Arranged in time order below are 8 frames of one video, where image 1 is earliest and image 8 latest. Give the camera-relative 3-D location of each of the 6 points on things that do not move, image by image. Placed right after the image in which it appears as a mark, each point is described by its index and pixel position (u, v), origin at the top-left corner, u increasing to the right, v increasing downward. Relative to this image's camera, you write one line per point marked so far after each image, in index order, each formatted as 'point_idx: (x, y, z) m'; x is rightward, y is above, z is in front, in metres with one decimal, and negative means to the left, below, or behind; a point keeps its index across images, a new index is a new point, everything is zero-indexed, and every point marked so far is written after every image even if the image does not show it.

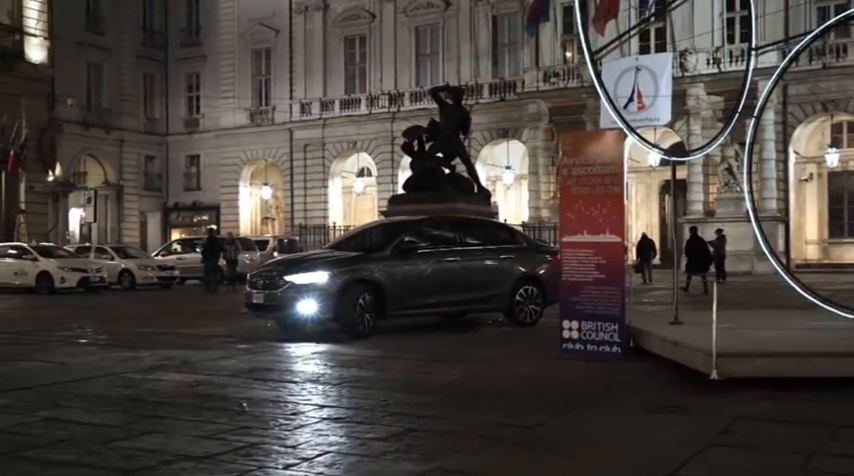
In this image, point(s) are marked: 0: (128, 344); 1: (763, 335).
0: (-3.3, -1.2, +11.3) m
1: (+3.0, -0.9, +9.3) m
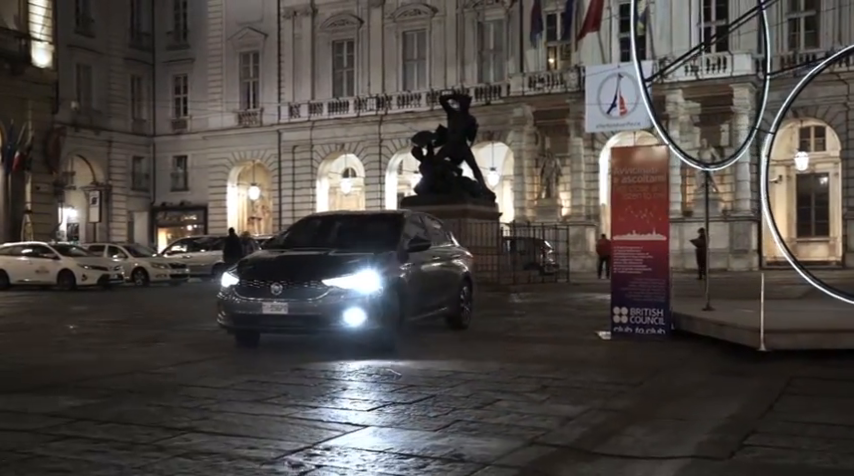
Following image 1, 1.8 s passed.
0: (-2.6, -1.2, +12.9) m
1: (+3.8, -0.9, +11.1) m
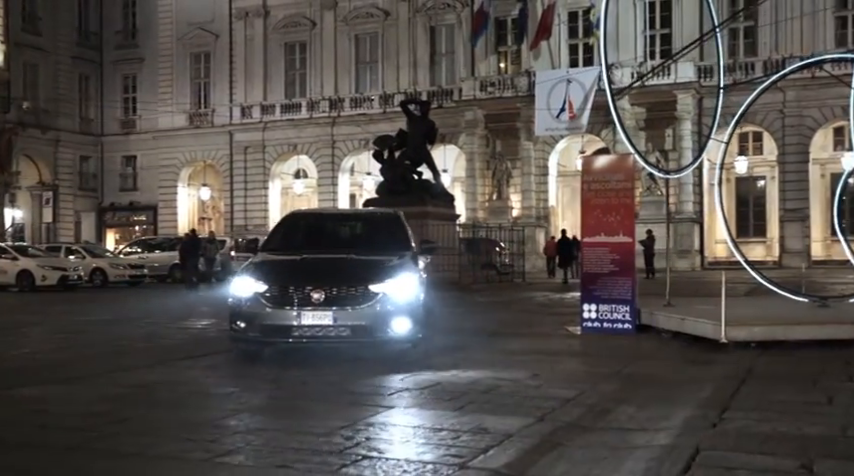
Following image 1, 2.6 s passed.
0: (-2.9, -1.2, +13.5) m
1: (+3.6, -0.9, +12.0) m
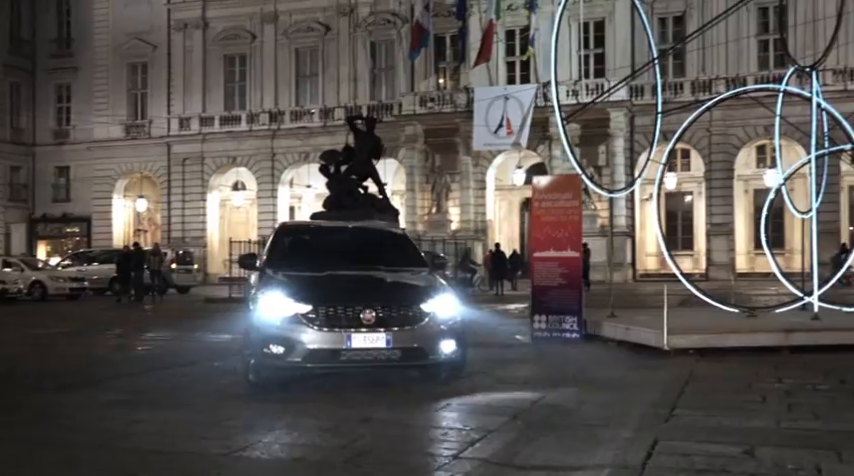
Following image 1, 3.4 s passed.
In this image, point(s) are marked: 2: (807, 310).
0: (-3.5, -1.4, +14.0) m
1: (+3.1, -1.1, +13.0) m
2: (+5.9, -1.1, +16.1) m
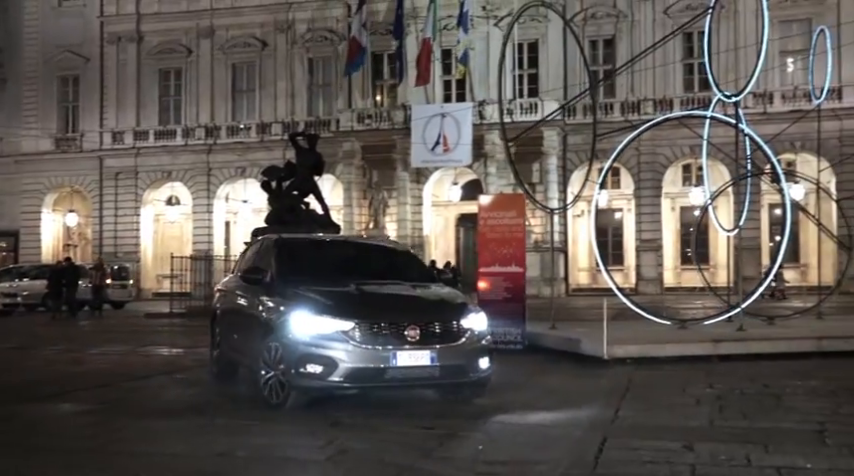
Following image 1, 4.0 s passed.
0: (-4.2, -1.6, +14.3) m
1: (+2.5, -1.3, +13.7) m
2: (+5.1, -1.4, +17.0) m
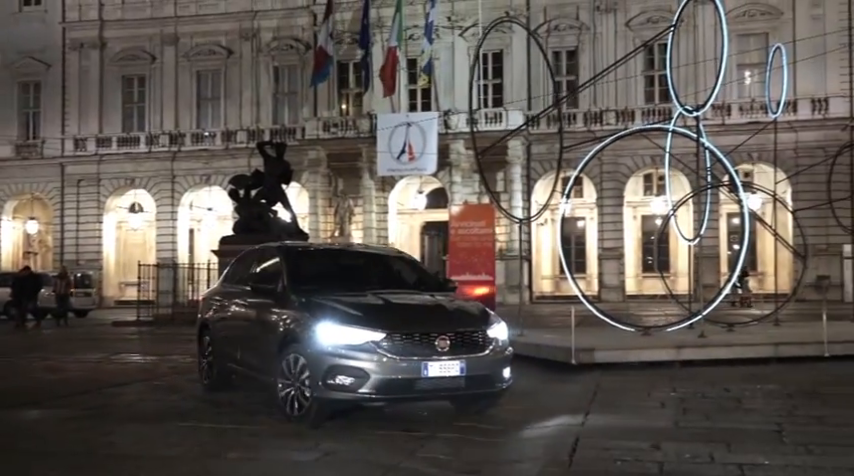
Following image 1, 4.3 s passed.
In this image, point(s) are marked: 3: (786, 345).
0: (-4.6, -1.8, +14.4) m
1: (+2.1, -1.4, +14.1) m
2: (+4.5, -1.5, +17.5) m
3: (+4.7, -1.4, +13.4) m
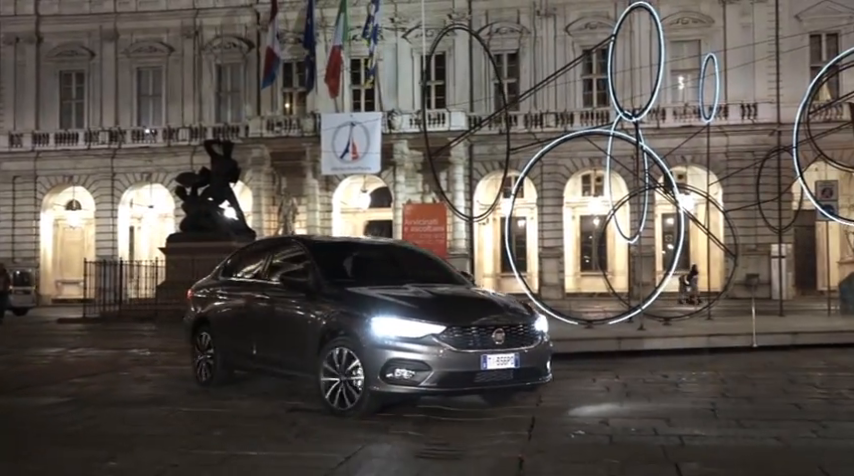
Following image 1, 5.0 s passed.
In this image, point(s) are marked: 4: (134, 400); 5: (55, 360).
0: (-5.3, -1.7, +14.8) m
1: (+1.4, -1.4, +14.8) m
2: (+3.7, -1.5, +18.4) m
3: (+4.0, -1.4, +14.3) m
4: (-2.6, -1.4, +9.2) m
5: (-5.1, -1.7, +14.2) m
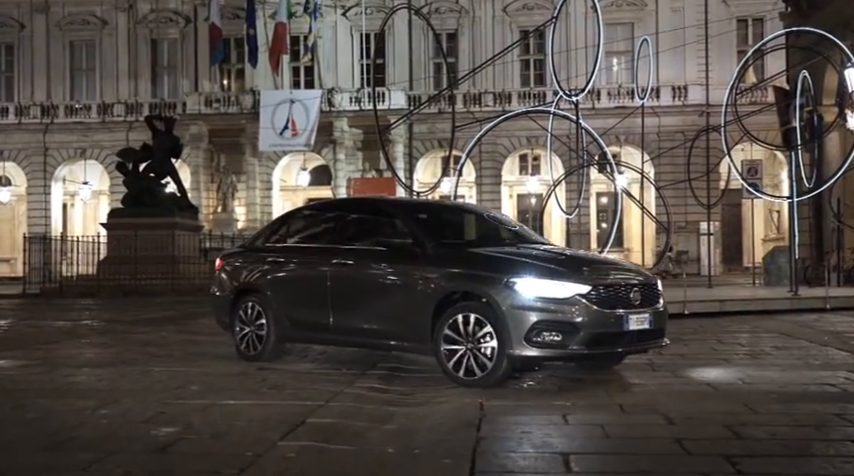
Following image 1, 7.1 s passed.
0: (-6.0, -1.3, +15.0) m
1: (+0.6, -1.0, +15.5) m
2: (+2.6, -1.0, +19.1) m
3: (+3.3, -1.0, +15.1) m
4: (-3.0, -1.2, +9.6) m
5: (-5.8, -1.3, +14.4) m
